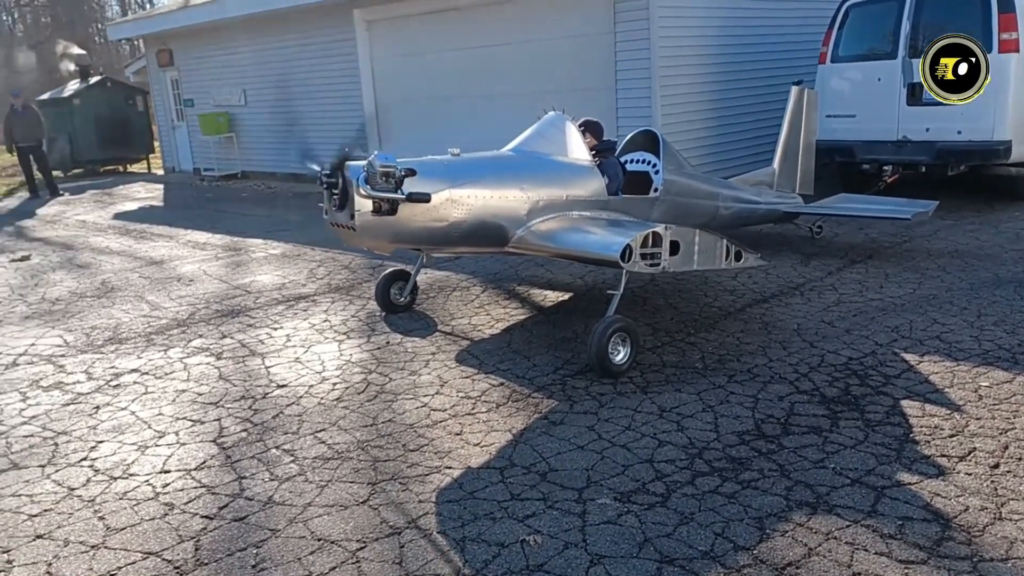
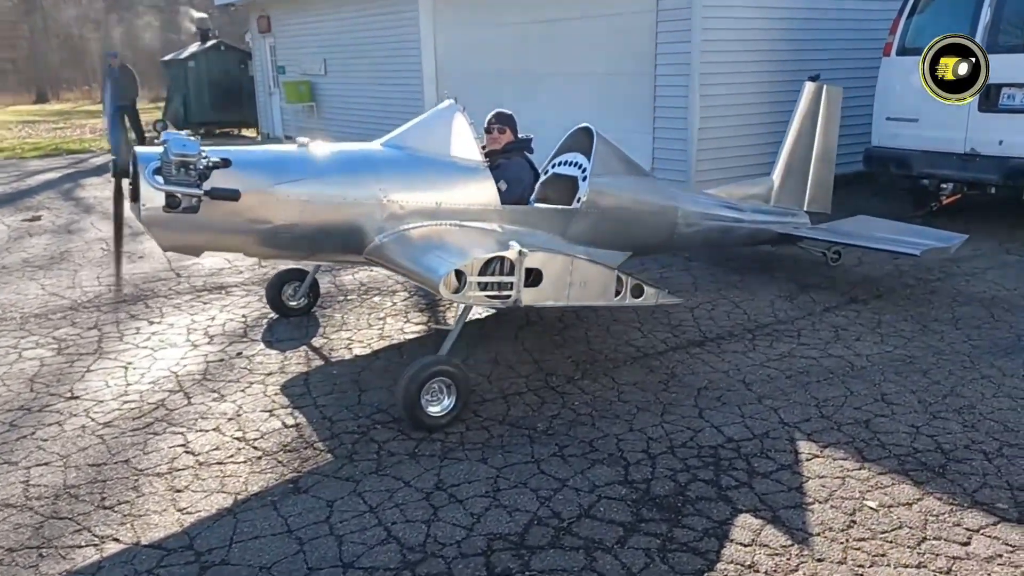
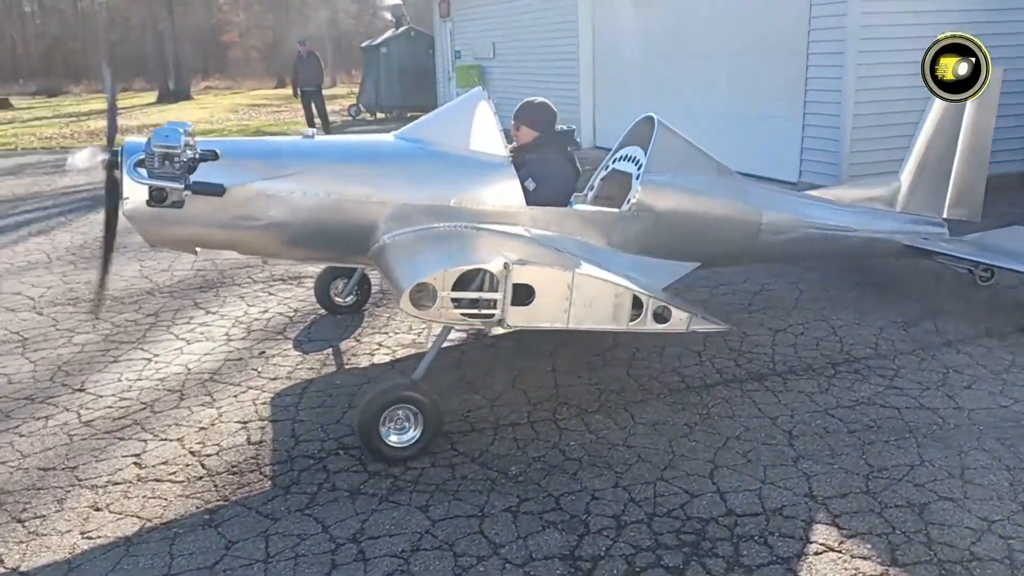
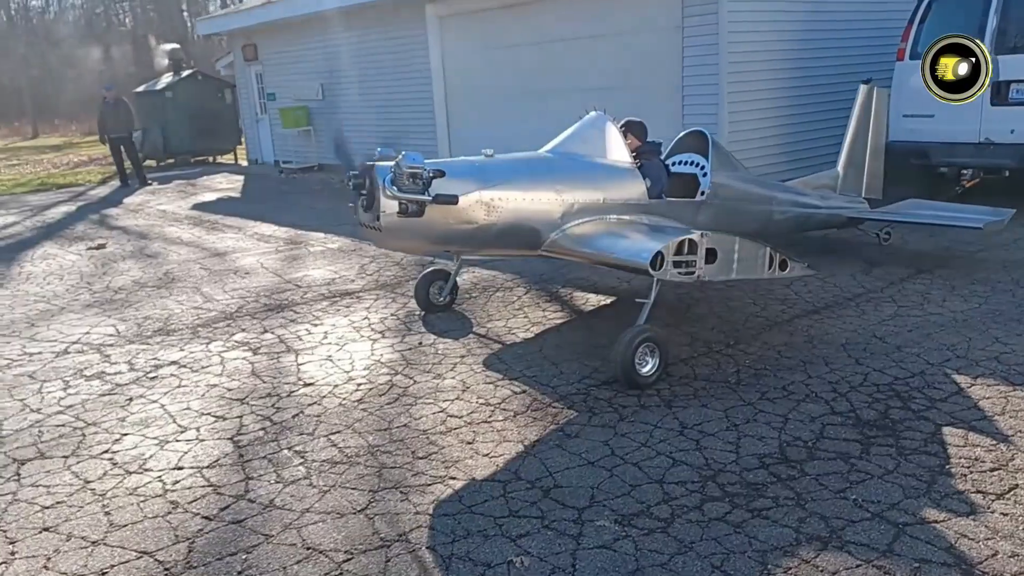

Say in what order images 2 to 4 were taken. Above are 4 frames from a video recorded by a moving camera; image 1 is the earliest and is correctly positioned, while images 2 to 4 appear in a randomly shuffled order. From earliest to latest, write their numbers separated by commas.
4, 2, 3
